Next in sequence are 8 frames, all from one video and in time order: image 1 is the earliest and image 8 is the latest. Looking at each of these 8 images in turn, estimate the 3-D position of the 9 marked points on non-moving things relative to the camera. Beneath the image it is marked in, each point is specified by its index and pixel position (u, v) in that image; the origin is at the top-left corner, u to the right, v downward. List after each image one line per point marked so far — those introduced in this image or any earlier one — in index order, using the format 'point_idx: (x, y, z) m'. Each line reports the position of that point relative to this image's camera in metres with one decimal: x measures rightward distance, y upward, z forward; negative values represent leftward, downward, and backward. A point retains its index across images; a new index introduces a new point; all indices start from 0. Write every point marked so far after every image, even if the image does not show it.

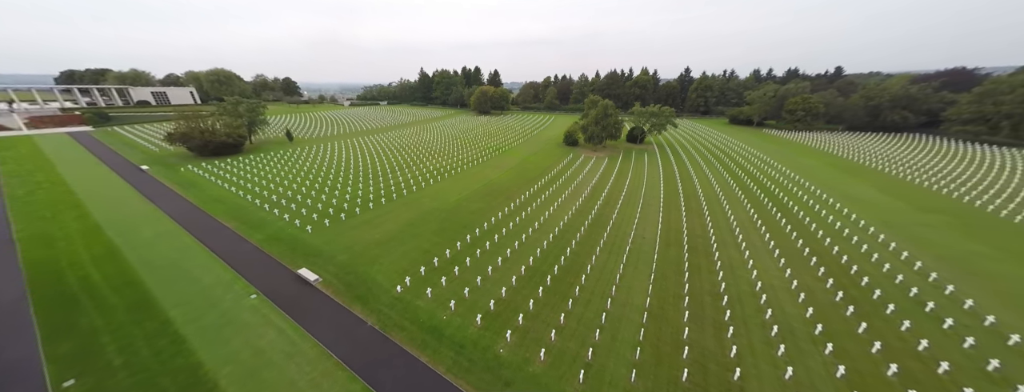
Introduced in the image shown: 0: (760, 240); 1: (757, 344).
0: (+15.9, -3.0, +16.8) m
1: (+9.4, -5.7, +10.2) m
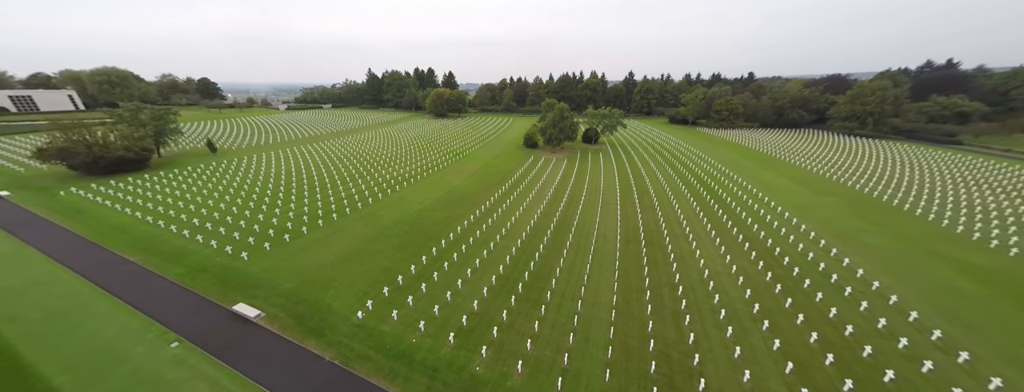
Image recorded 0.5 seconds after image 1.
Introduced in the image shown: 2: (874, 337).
0: (+13.7, -2.6, +18.8) m
1: (+8.4, -5.6, +11.3) m
2: (+14.7, -5.8, +10.7) m
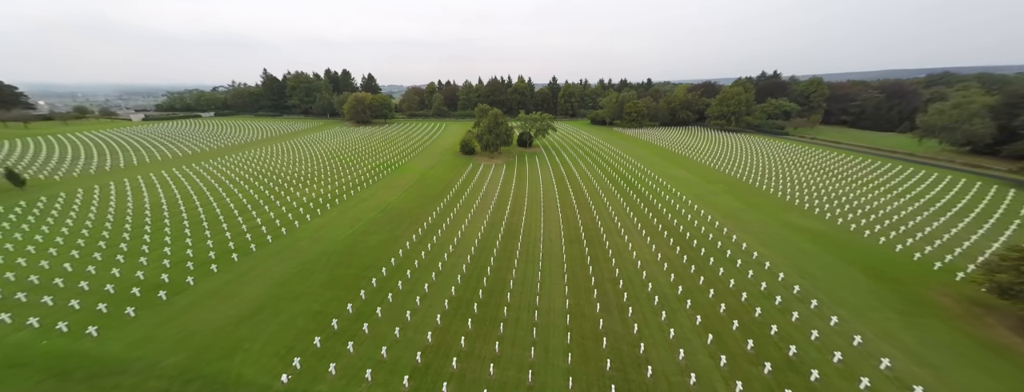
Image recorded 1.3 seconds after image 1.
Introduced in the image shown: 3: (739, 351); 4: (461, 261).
0: (+9.7, -2.3, +21.2) m
1: (+6.5, -5.7, +12.8) m
2: (+12.8, -5.4, +13.6) m
3: (+9.3, -6.4, +10.9) m
4: (-3.2, -4.0, +16.6) m
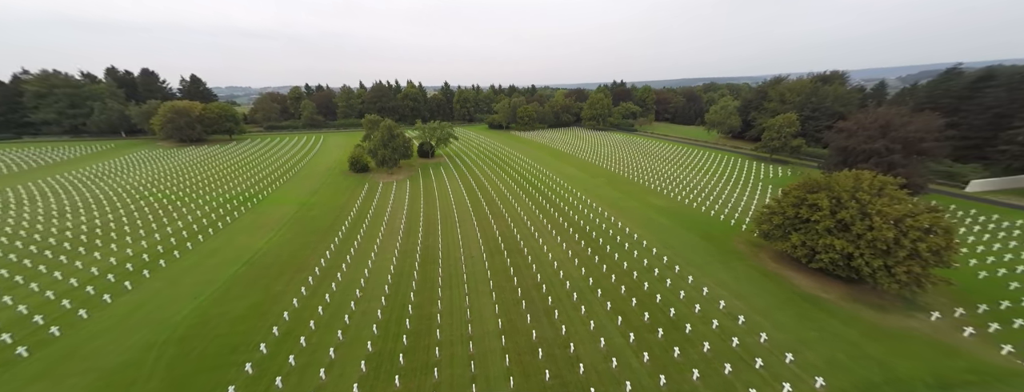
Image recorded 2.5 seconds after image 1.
0: (+2.7, -2.6, +23.0) m
1: (+3.1, -6.2, +14.1) m
2: (+8.6, -5.0, +17.0) m
3: (+6.4, -6.4, +13.2) m
4: (-7.5, -5.8, +14.3) m
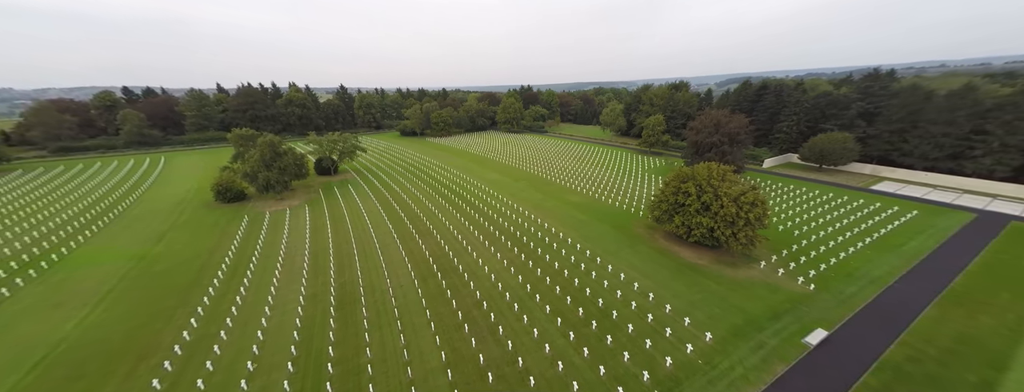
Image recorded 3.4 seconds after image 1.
0: (-3.2, -3.5, +22.6) m
1: (+0.1, -6.8, +14.2) m
2: (+4.4, -5.1, +18.5) m
3: (+3.5, -6.7, +14.3) m
4: (-10.1, -7.6, +11.4) m
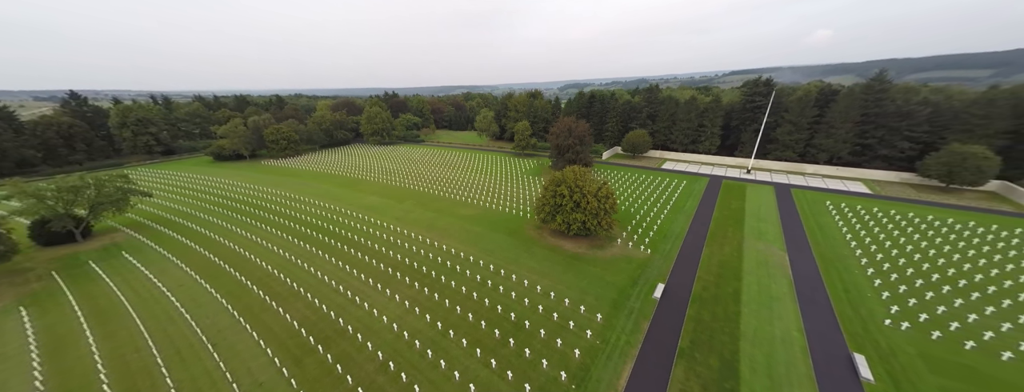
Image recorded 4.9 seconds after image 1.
0: (-10.8, -6.1, +19.0) m
1: (-3.9, -8.5, +12.7) m
2: (-2.1, -6.4, +18.4) m
3: (-0.9, -7.9, +14.3) m
4: (-11.8, -10.7, +6.0) m
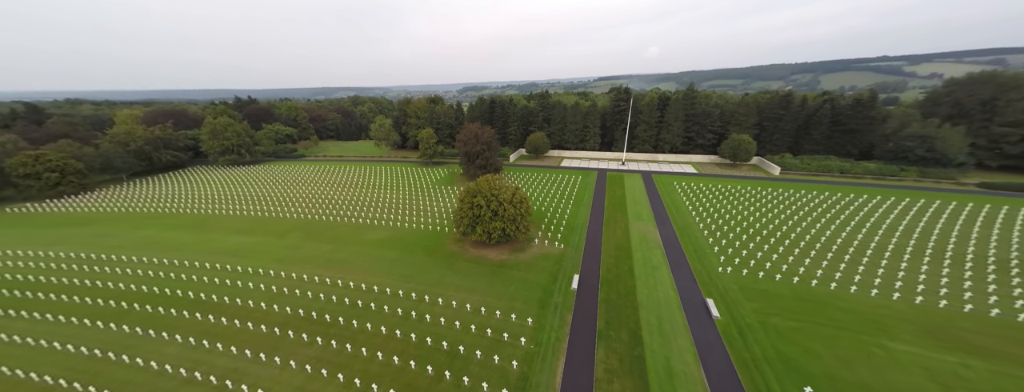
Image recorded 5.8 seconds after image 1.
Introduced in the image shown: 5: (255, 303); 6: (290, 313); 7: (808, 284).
0: (-15.0, -8.6, +14.3) m
1: (-6.3, -10.1, +10.7) m
2: (-6.6, -7.9, +16.7) m
3: (-4.0, -9.1, +13.1) m
4: (-11.2, -13.0, +1.8) m
5: (-17.7, -7.2, +18.4) m
6: (-14.8, -7.6, +17.6) m
7: (+21.3, -6.3, +19.3) m
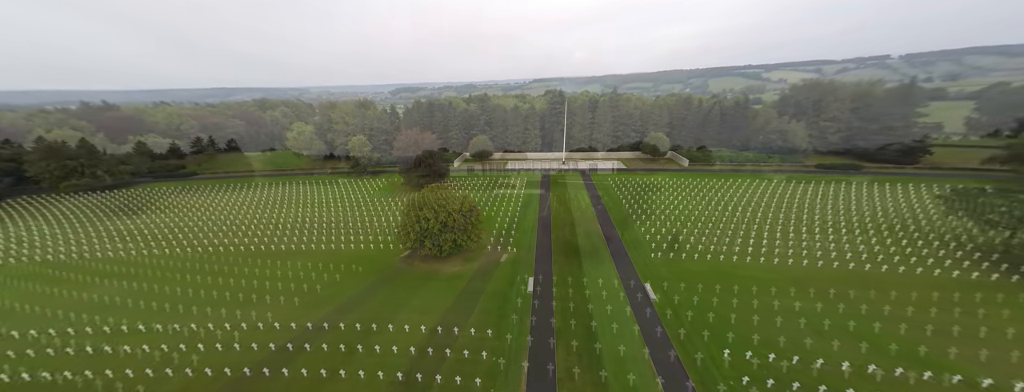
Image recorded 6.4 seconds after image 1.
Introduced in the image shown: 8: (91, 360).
0: (-16.6, -10.4, +10.9) m
1: (-7.2, -11.1, +9.1) m
2: (-8.9, -9.0, +14.8) m
3: (-5.6, -10.1, +11.9) m
4: (-10.1, -14.3, -0.6) m
5: (-20.1, -9.2, +14.3) m
6: (-17.1, -9.3, +14.2) m
7: (+17.7, -5.4, +23.0) m
8: (-22.5, -8.9, +15.0) m
